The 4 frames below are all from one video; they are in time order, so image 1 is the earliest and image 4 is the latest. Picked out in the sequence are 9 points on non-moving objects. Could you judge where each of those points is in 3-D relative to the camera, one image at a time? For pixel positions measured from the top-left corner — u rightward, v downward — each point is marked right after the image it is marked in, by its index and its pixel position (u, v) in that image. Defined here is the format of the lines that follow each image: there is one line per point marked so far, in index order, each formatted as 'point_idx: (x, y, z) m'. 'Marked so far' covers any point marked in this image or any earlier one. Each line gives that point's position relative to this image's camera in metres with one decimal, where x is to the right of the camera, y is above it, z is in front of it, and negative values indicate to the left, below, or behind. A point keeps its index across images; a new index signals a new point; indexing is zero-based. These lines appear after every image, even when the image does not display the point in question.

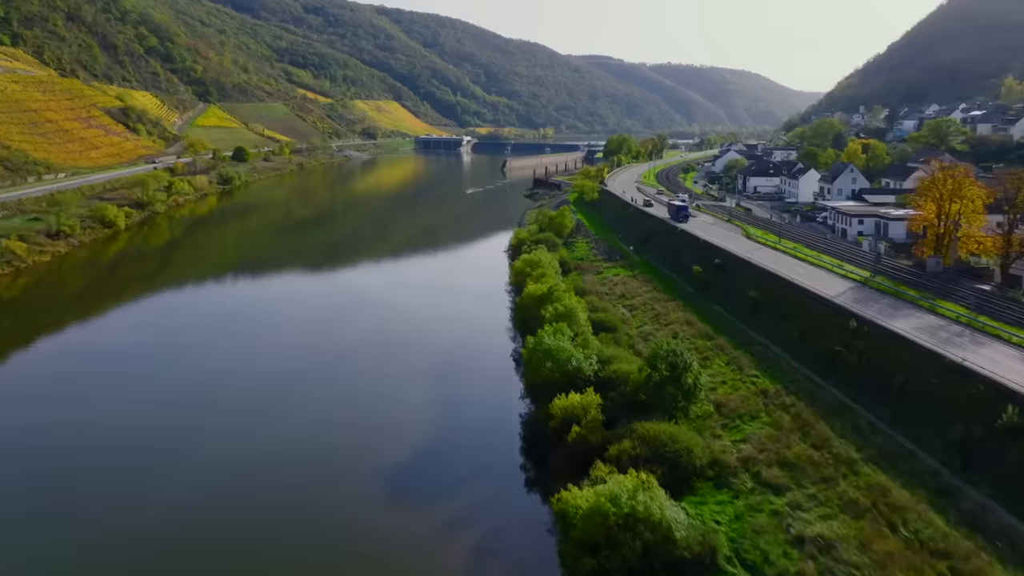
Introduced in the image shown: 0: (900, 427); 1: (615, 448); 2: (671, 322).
0: (+5.0, -1.8, +9.1) m
1: (+1.3, -2.0, +8.8) m
2: (+3.2, -0.7, +14.0) m
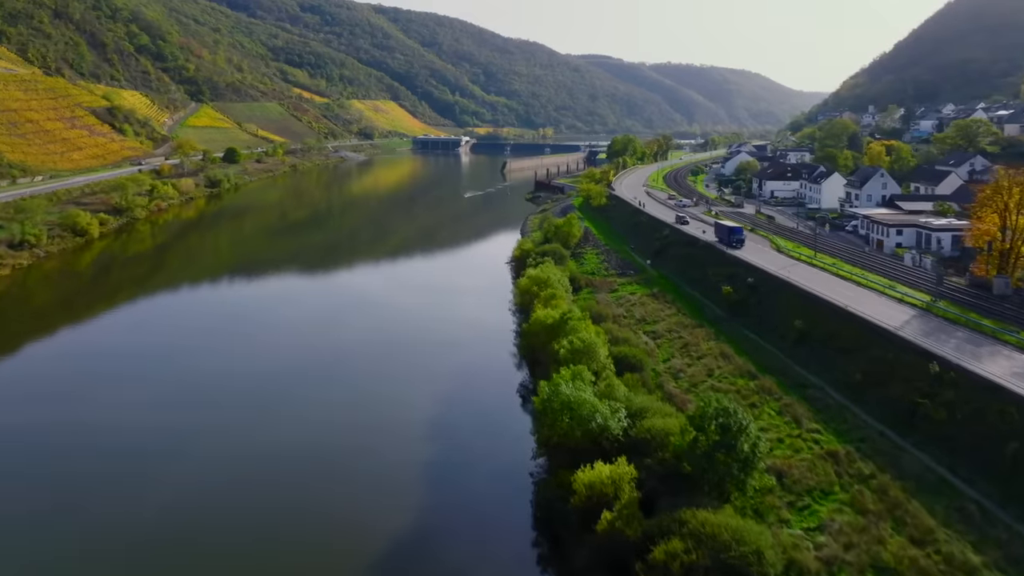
0: (+5.1, -2.3, +7.2) m
1: (+1.4, -2.5, +6.8) m
2: (+3.3, -1.2, +12.1) m
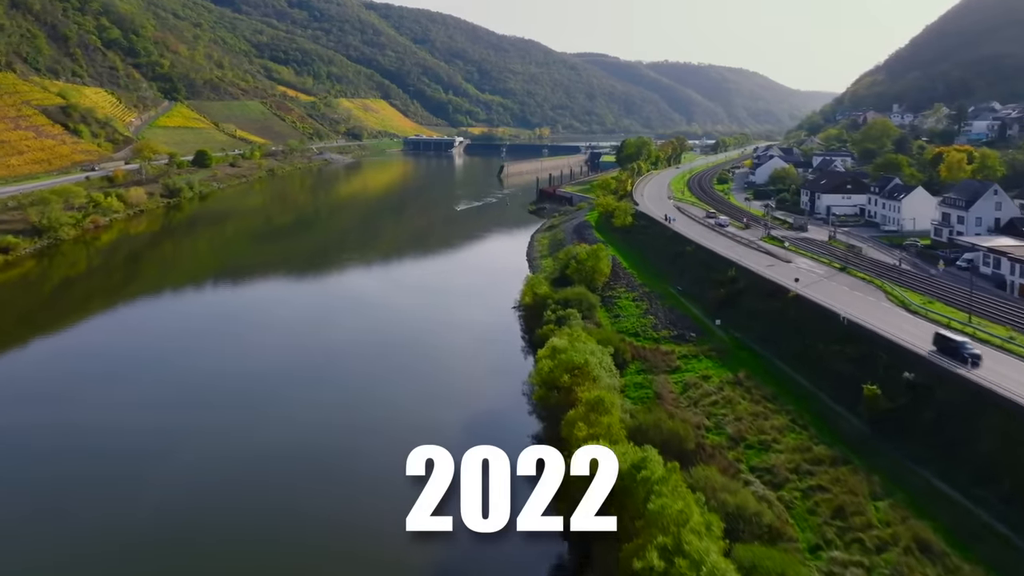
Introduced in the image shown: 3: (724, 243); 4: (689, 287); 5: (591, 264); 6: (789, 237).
0: (+5.5, -3.6, +1.9) m
1: (+1.8, -3.8, +1.5) m
2: (+3.6, -2.5, +6.8) m
3: (+5.5, +1.2, +18.6) m
4: (+4.1, 0.0, +16.4) m
5: (+1.9, +0.6, +17.3) m
6: (+7.8, +1.4, +20.0) m
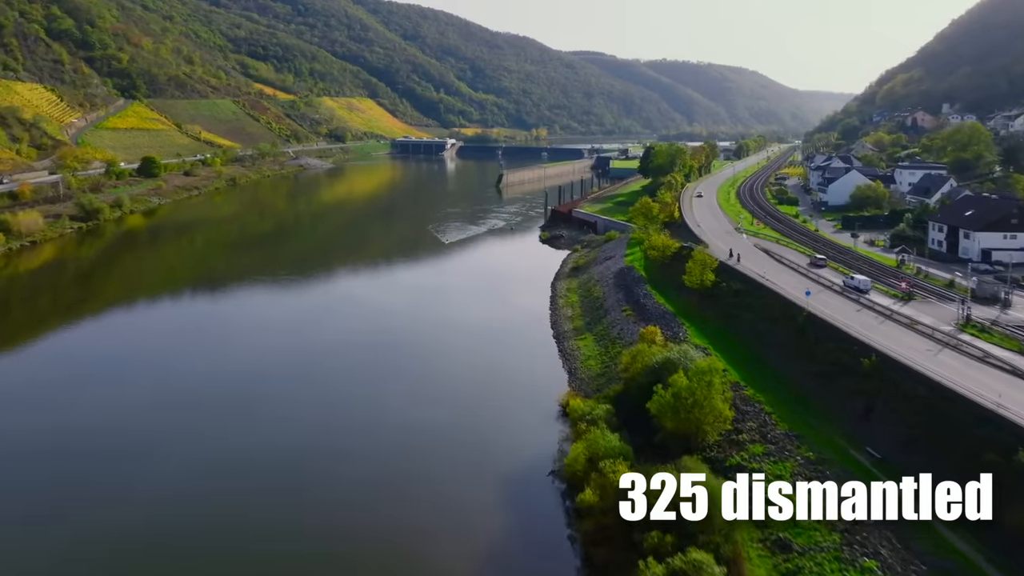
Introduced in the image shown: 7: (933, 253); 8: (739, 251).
0: (+6.1, -5.6, -6.2) m
1: (+2.4, -5.9, -6.6) m
2: (+4.2, -4.5, -1.3) m
3: (+6.0, -0.9, +10.5) m
4: (+4.6, -2.0, +8.4) m
5: (+2.4, -1.4, +9.2) m
6: (+8.3, -0.6, +11.9) m
7: (+11.2, +1.1, +19.1) m
8: (+6.1, +0.9, +18.4) m
